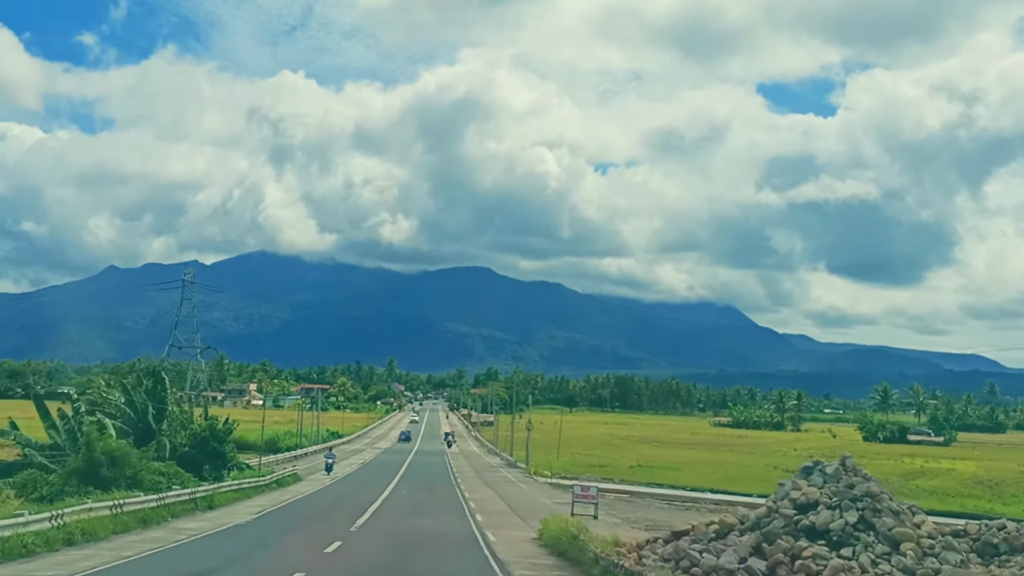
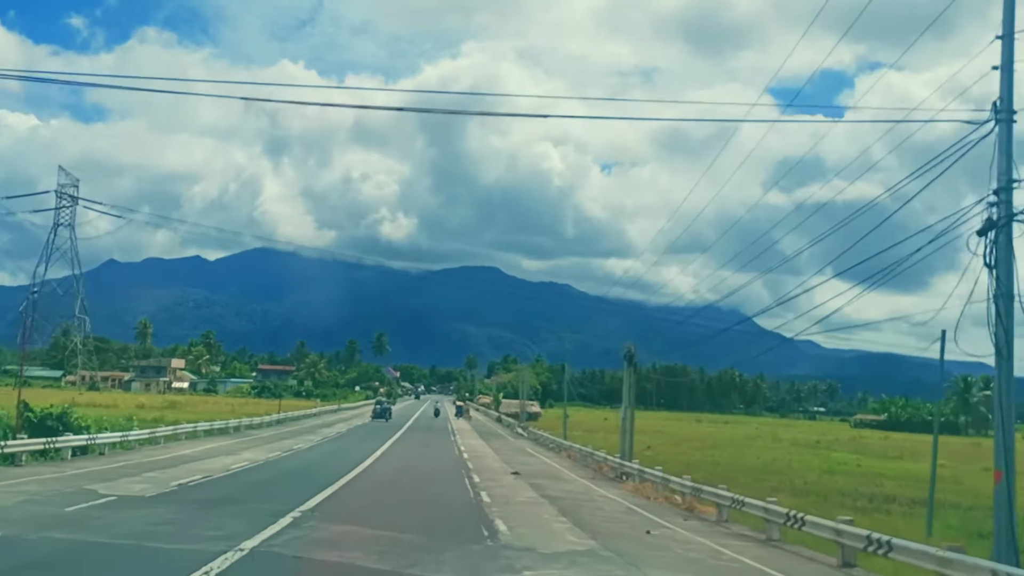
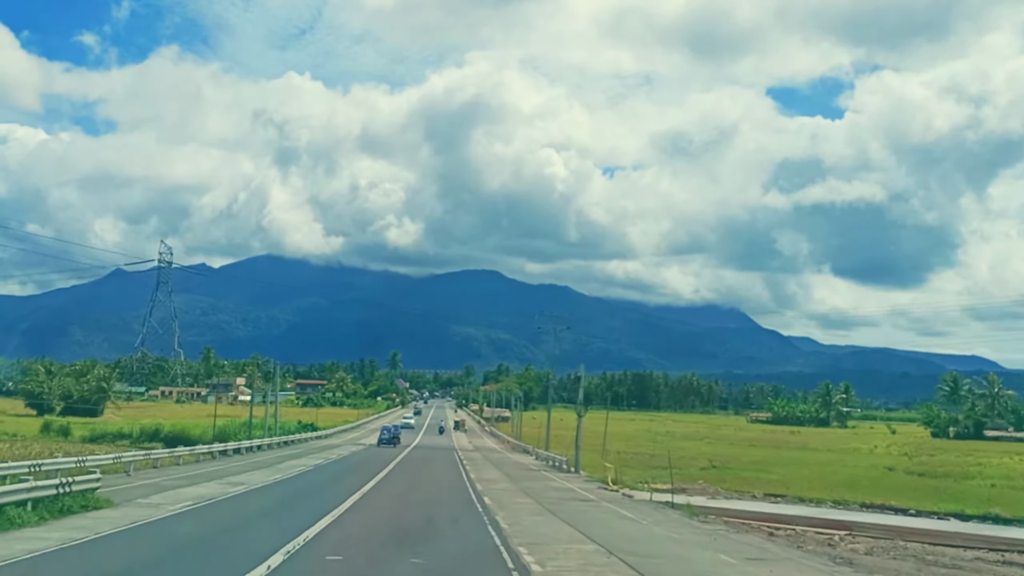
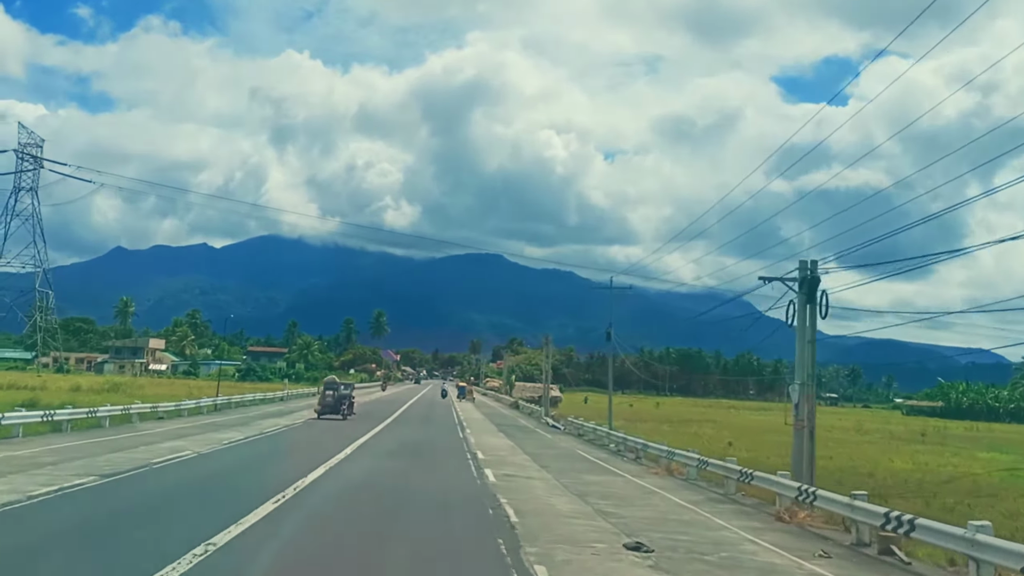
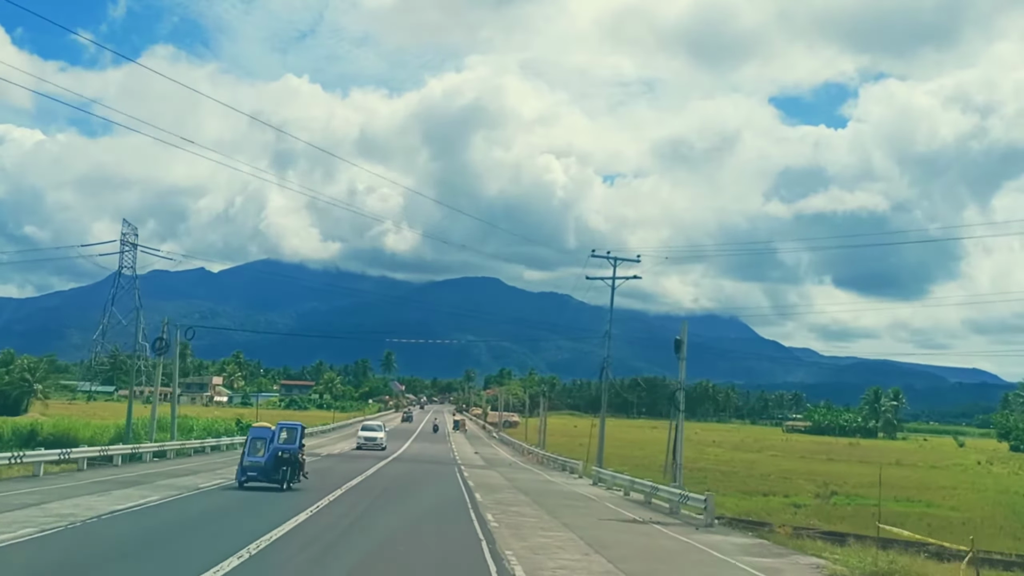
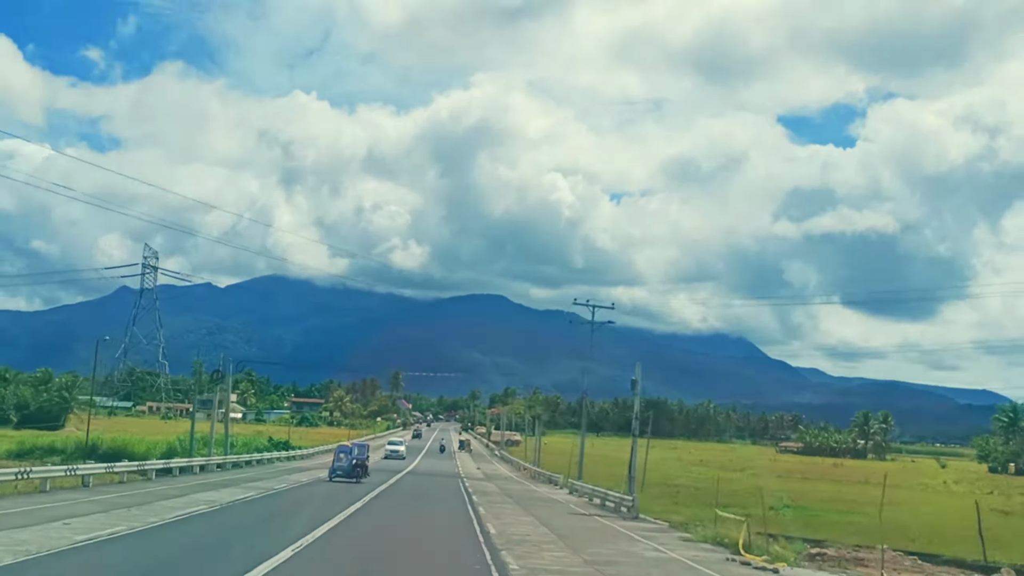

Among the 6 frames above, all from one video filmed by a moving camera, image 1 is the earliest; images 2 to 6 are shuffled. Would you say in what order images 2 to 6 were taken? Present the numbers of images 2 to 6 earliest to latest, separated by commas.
3, 6, 5, 2, 4
